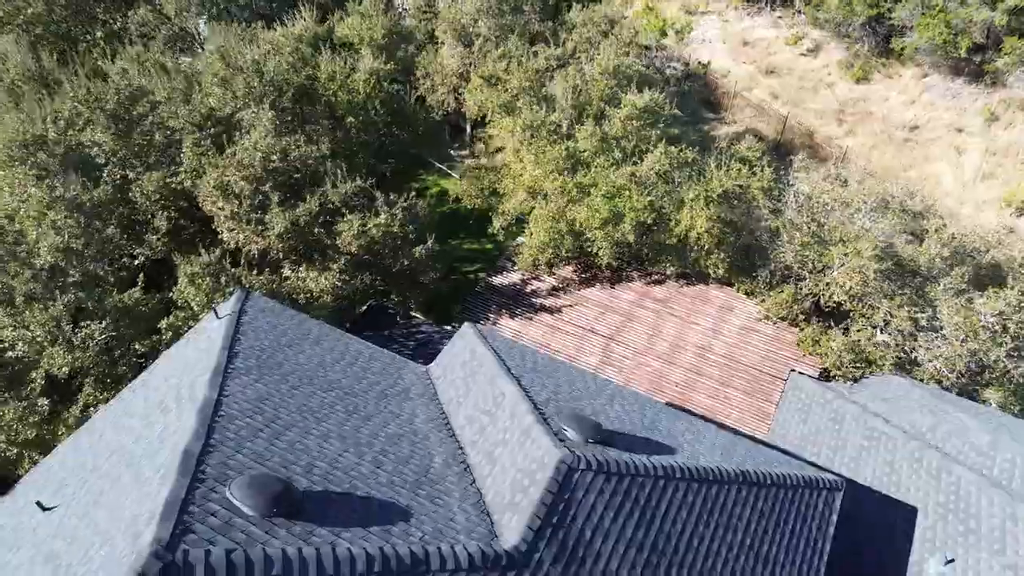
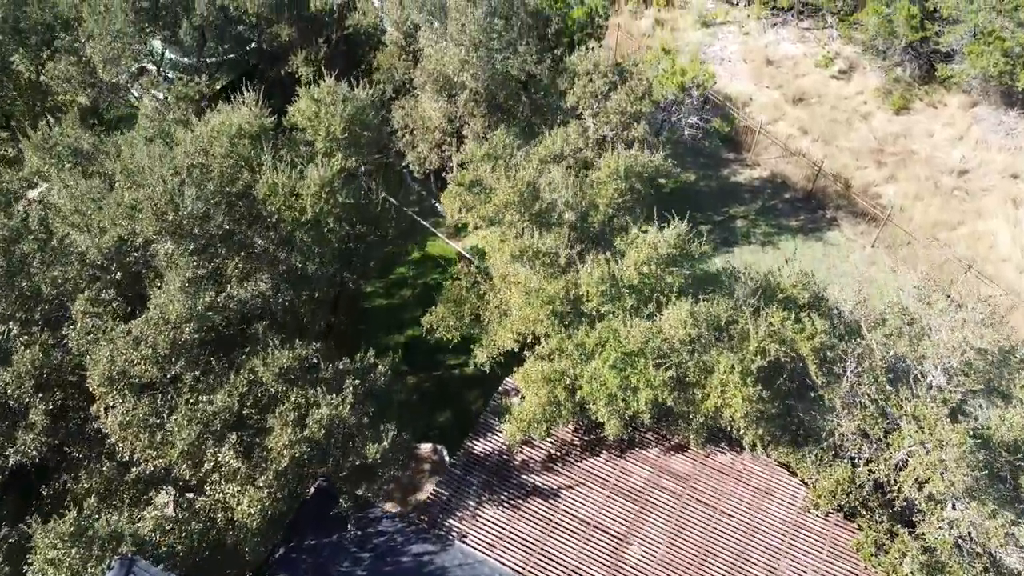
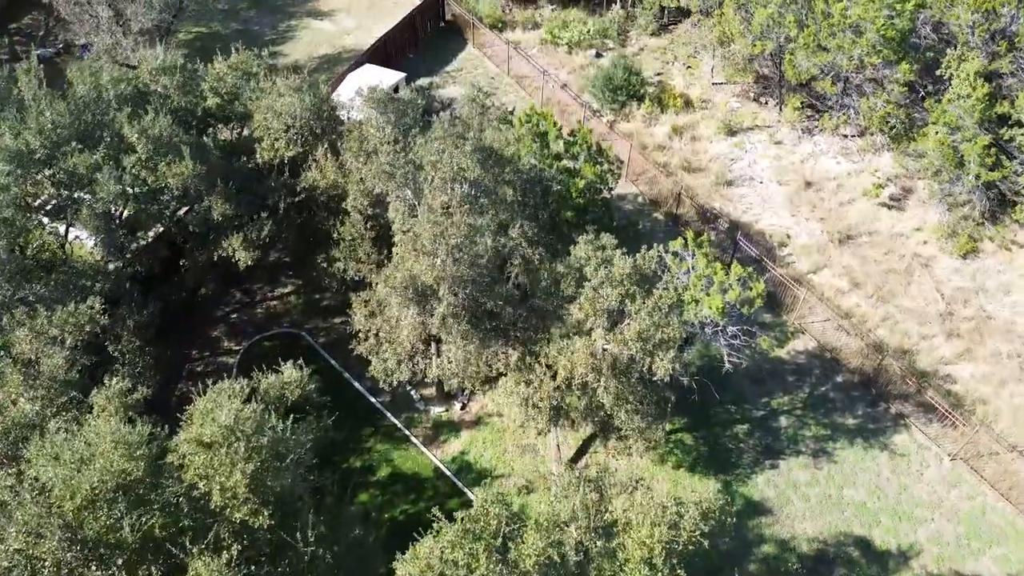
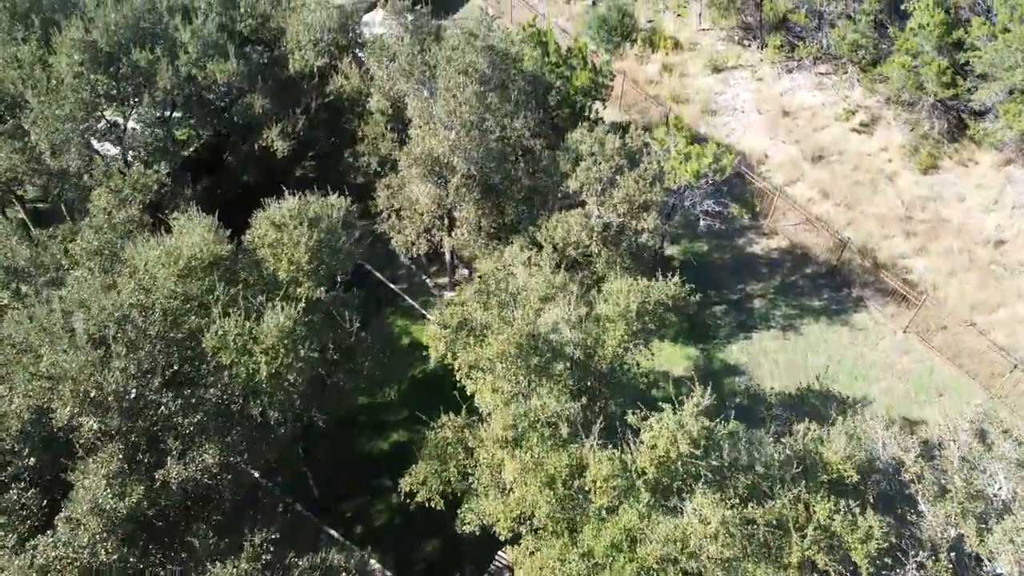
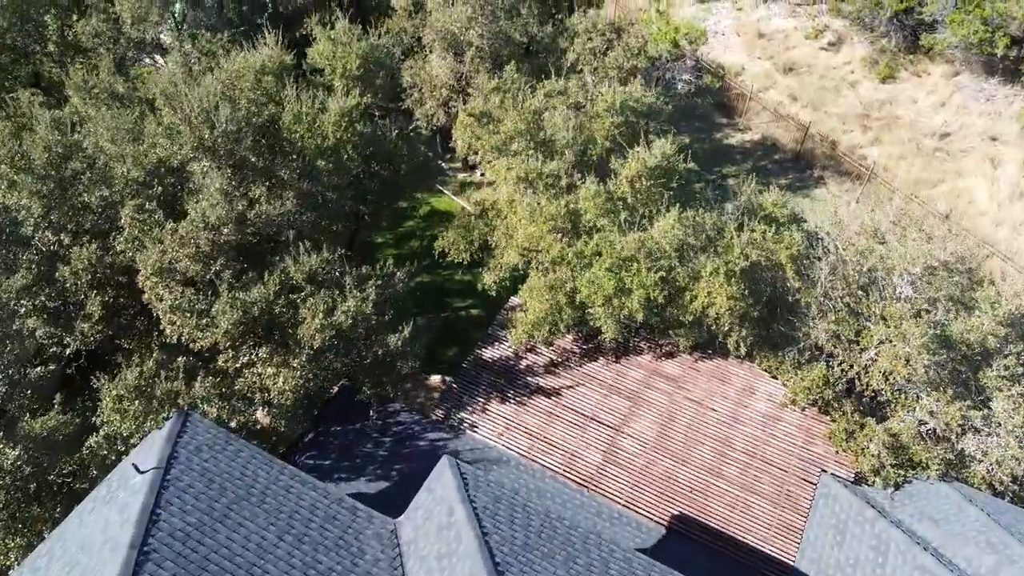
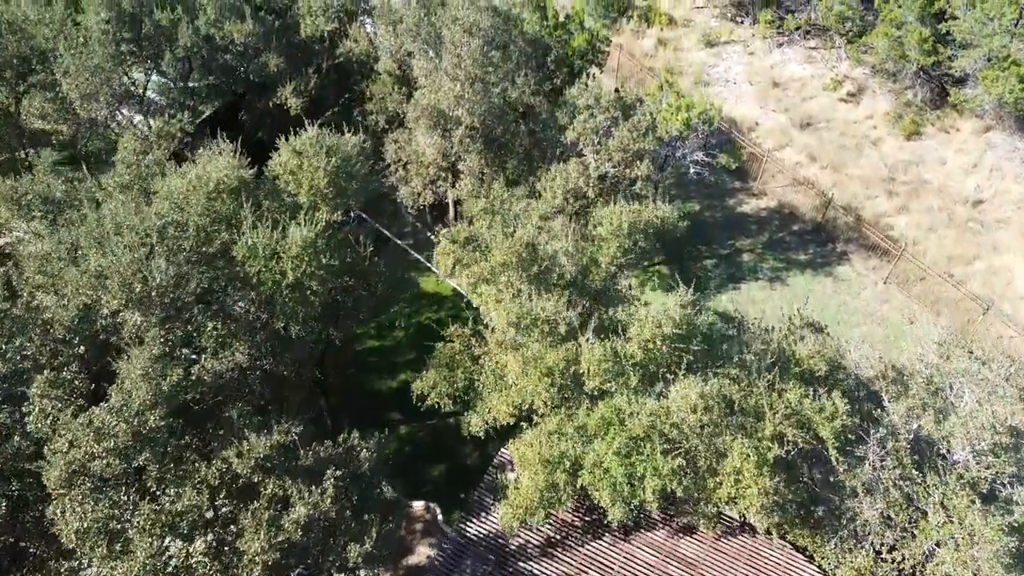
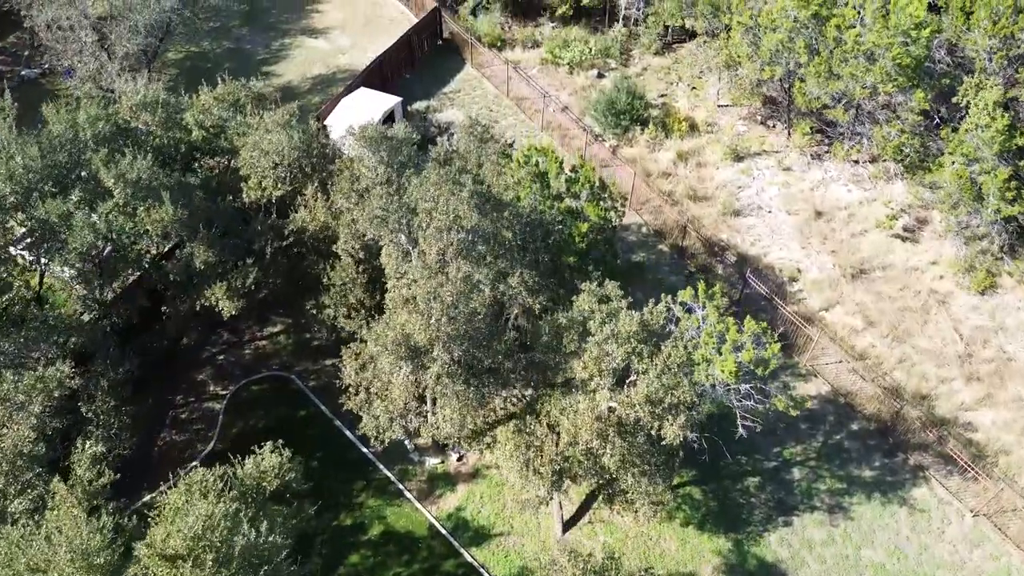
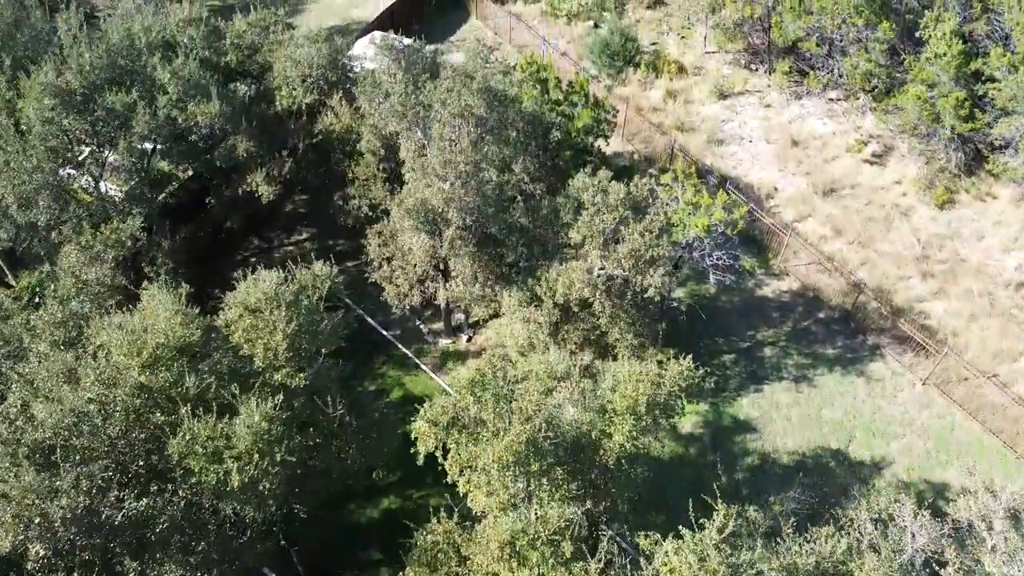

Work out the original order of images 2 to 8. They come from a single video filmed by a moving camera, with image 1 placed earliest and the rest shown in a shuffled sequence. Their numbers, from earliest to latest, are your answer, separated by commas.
5, 2, 6, 4, 8, 3, 7
